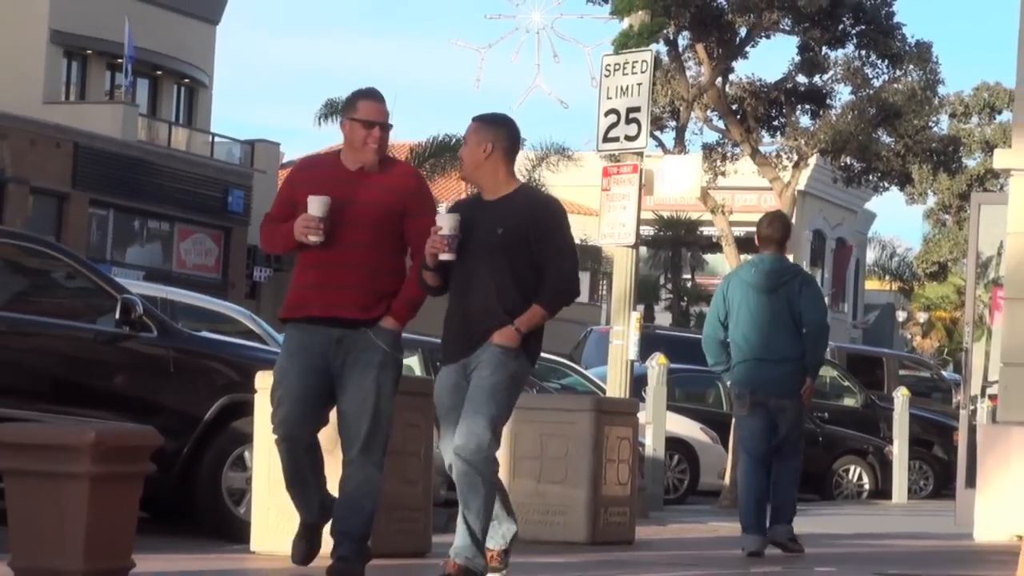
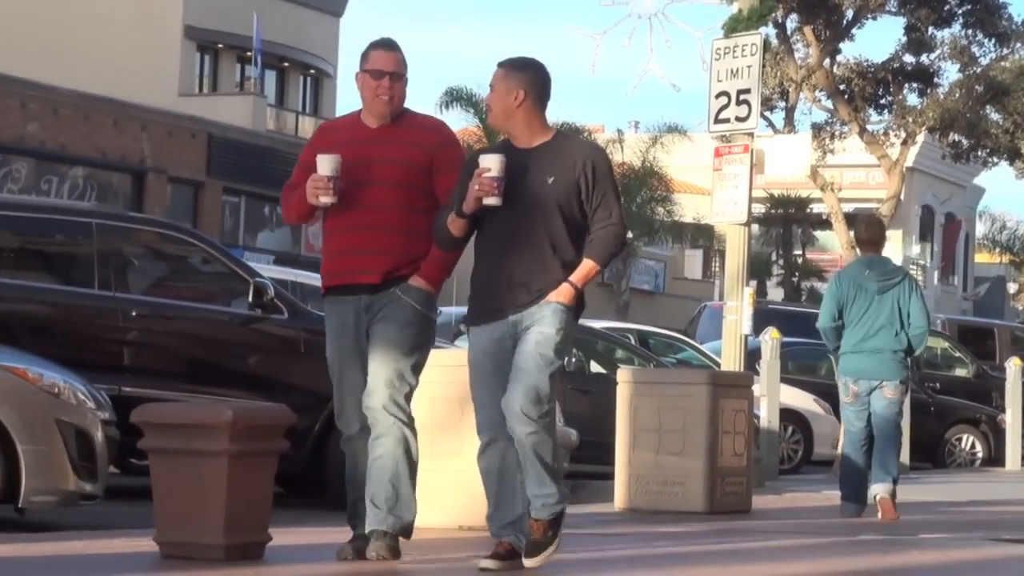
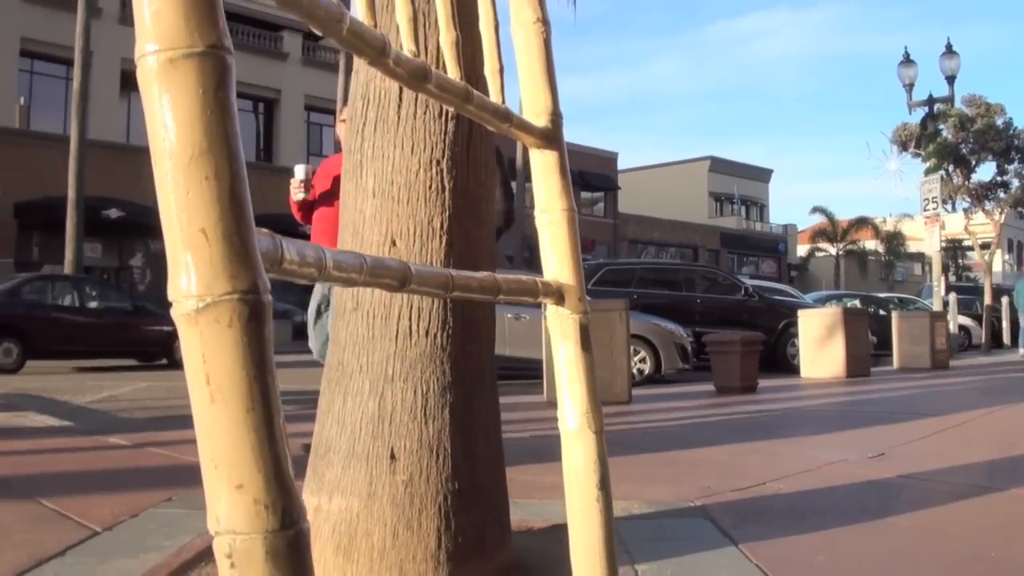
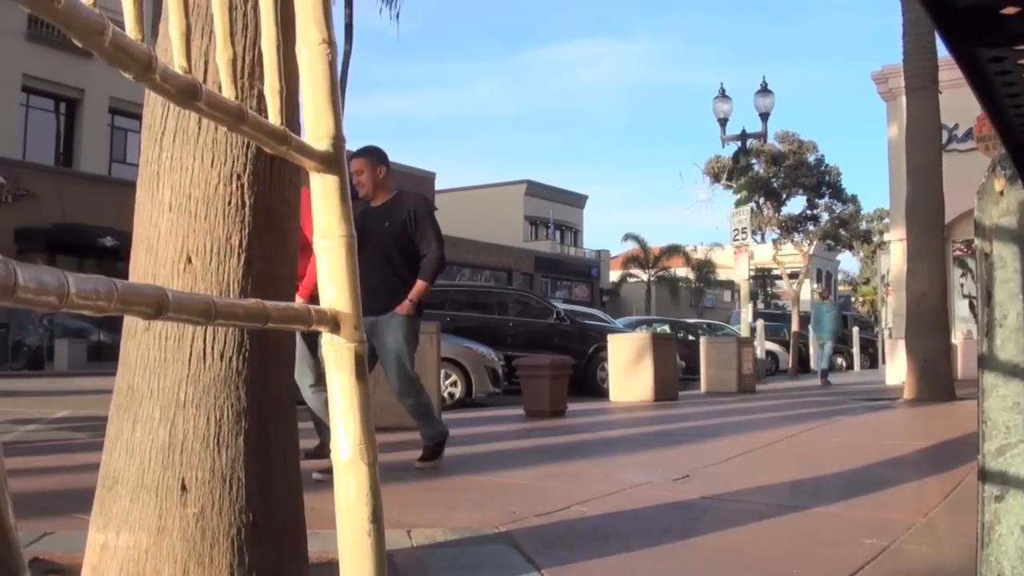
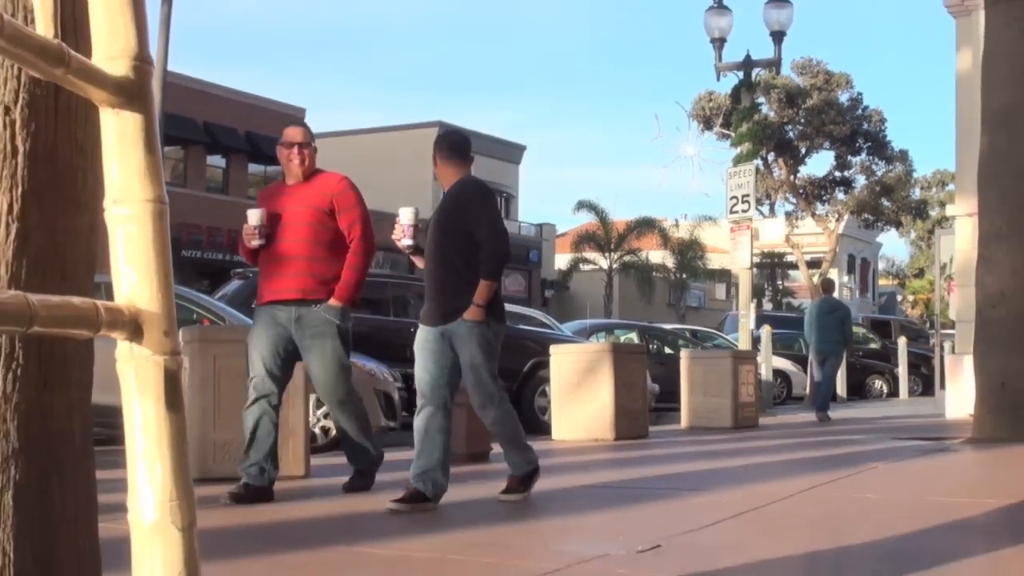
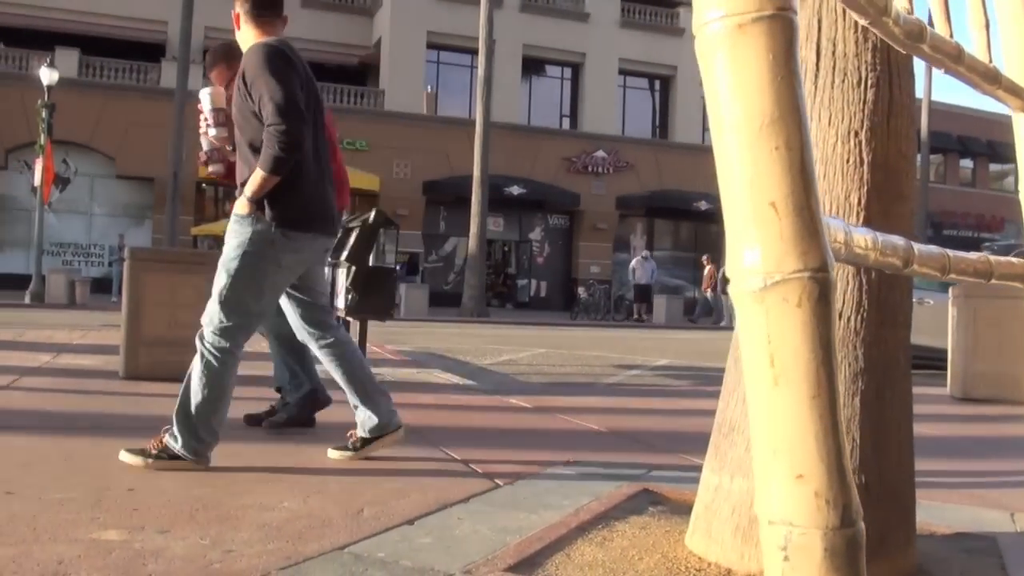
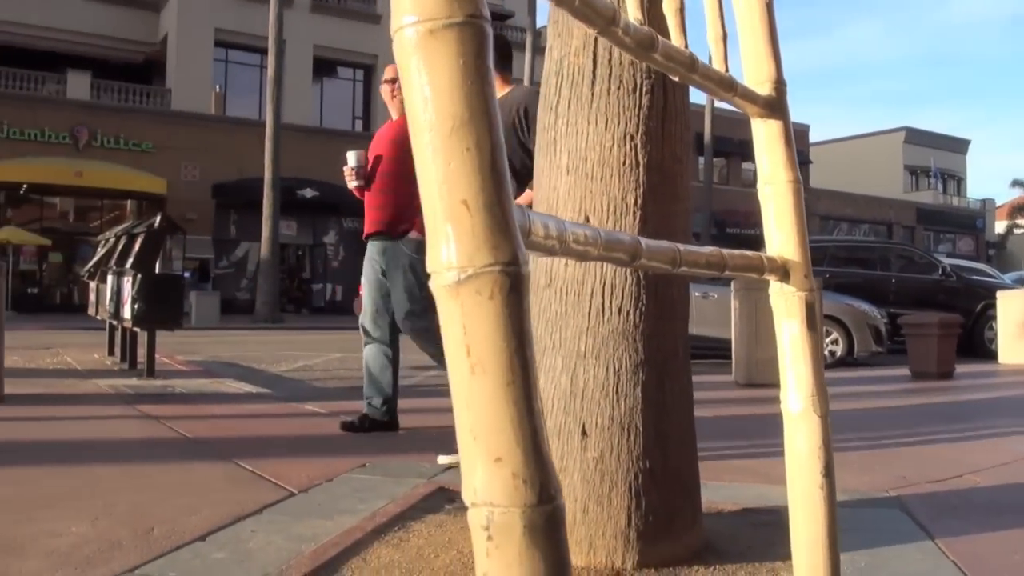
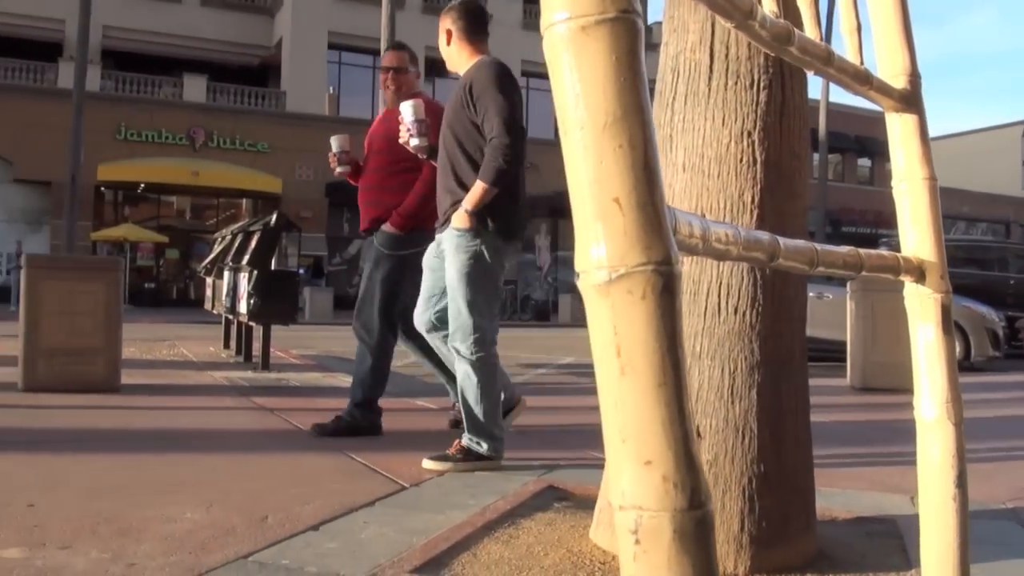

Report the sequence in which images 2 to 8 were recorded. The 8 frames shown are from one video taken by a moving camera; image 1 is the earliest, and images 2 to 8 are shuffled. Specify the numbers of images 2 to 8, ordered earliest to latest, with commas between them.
2, 5, 4, 3, 7, 8, 6
